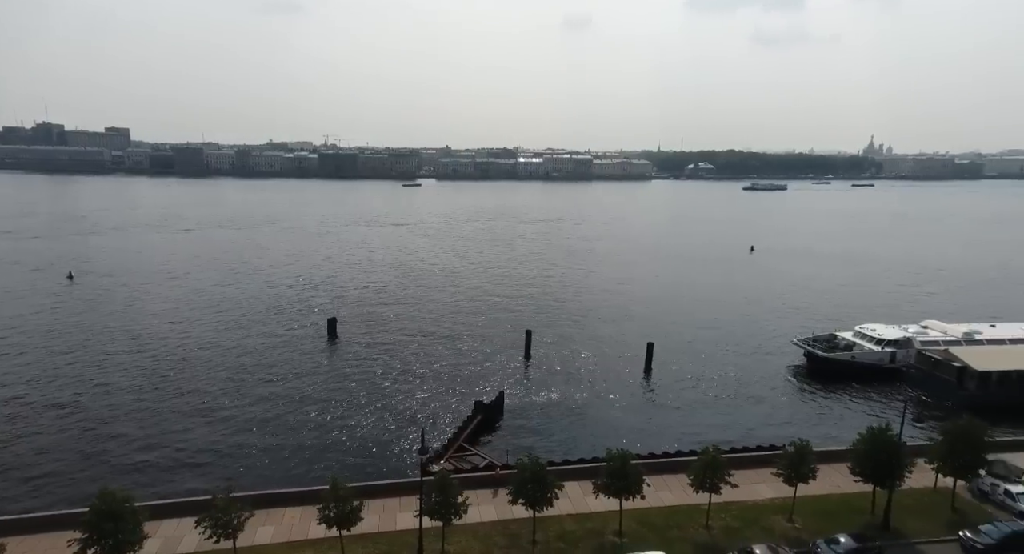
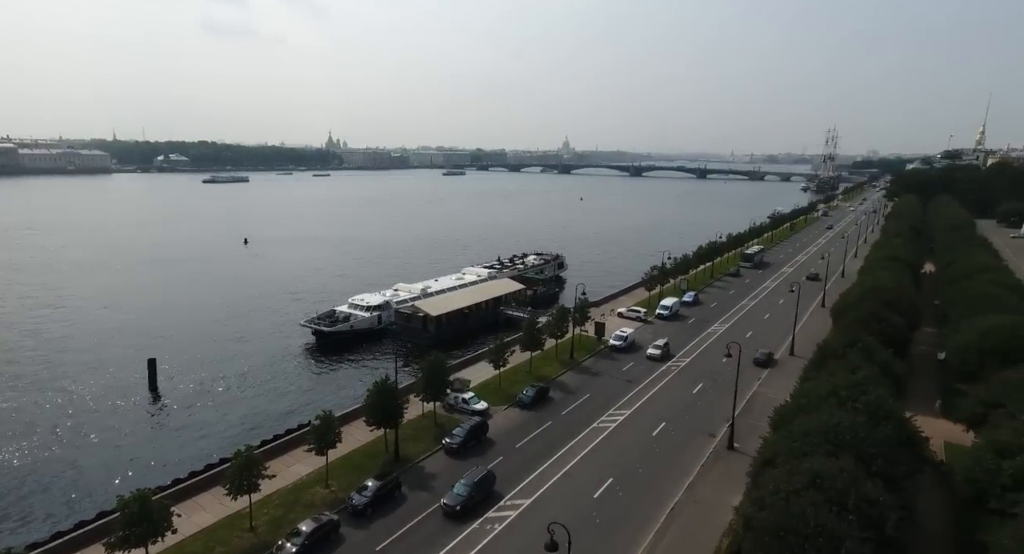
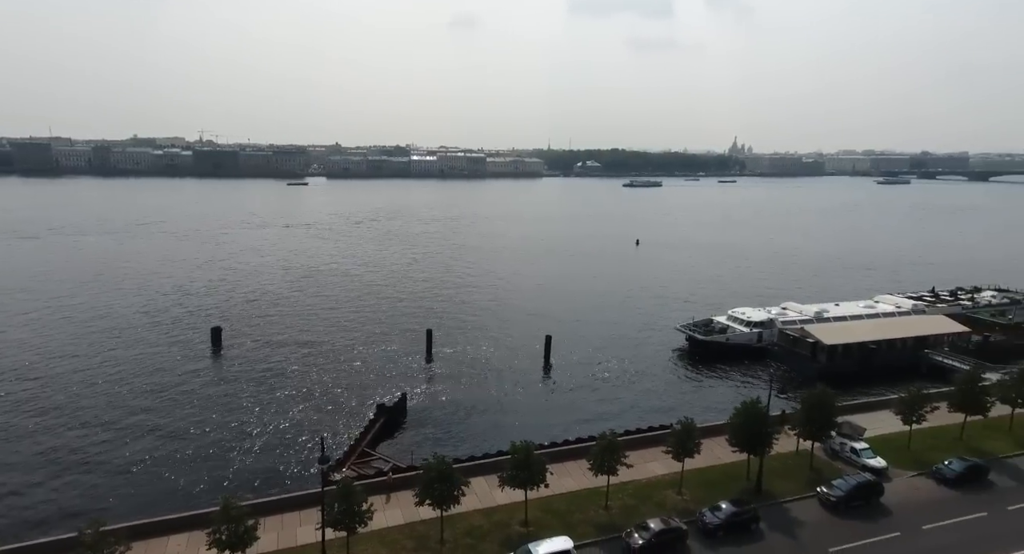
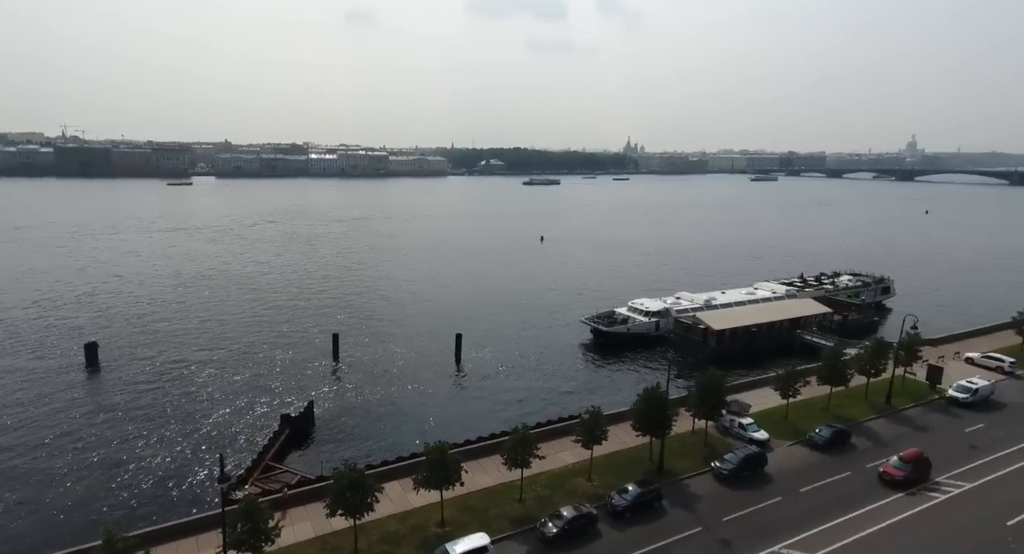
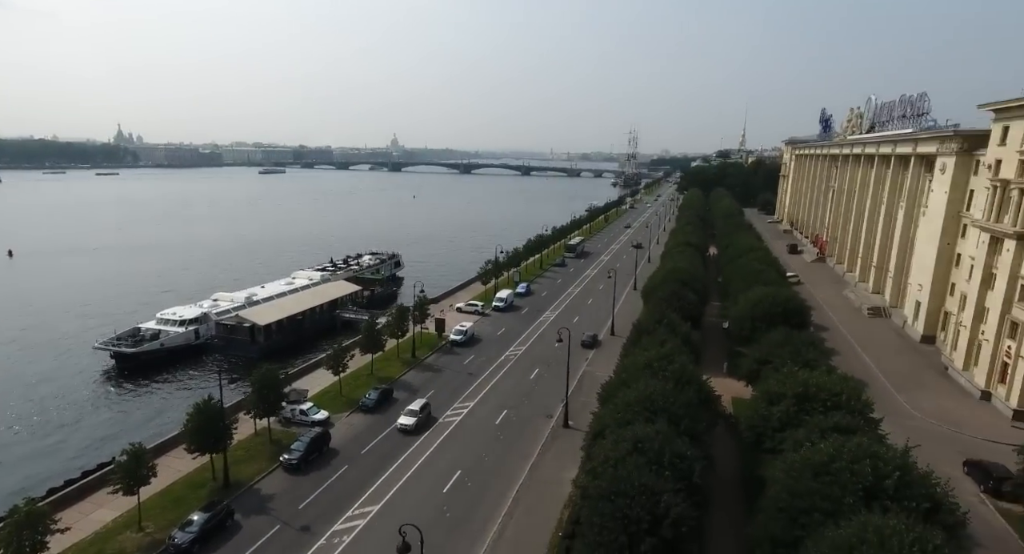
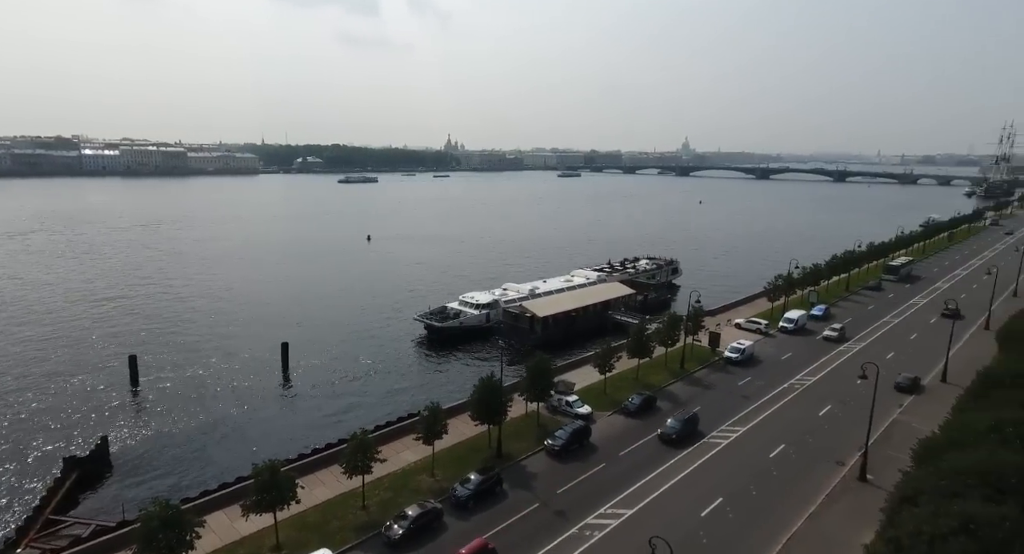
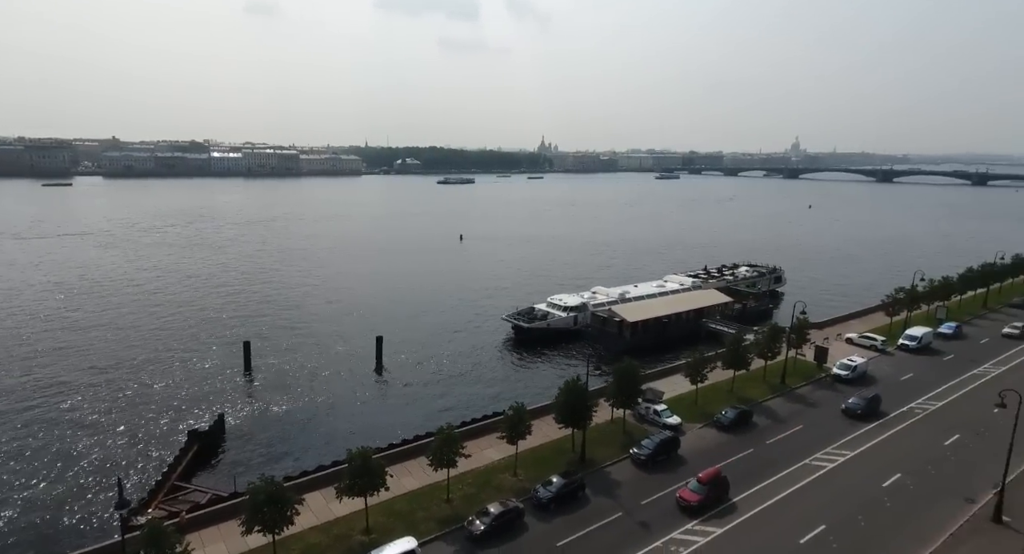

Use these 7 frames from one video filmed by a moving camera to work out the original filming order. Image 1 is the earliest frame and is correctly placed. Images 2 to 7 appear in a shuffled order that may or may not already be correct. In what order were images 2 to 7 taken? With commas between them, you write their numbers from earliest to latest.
3, 4, 7, 6, 2, 5
